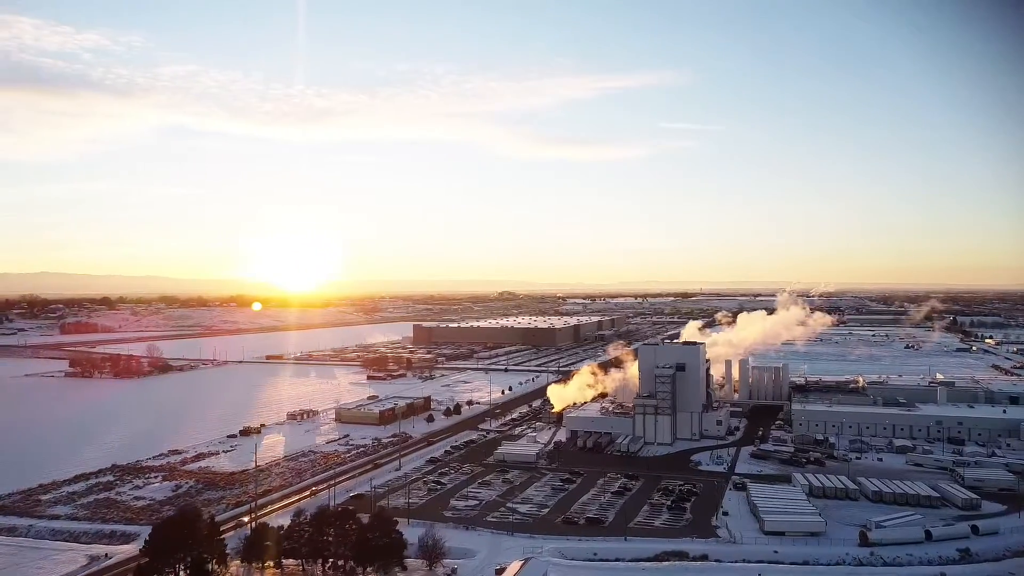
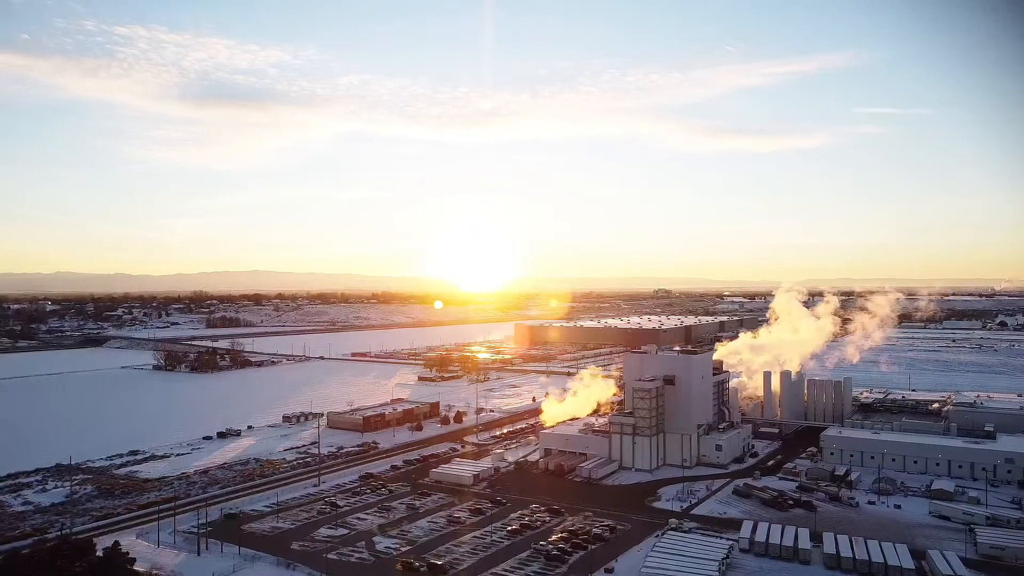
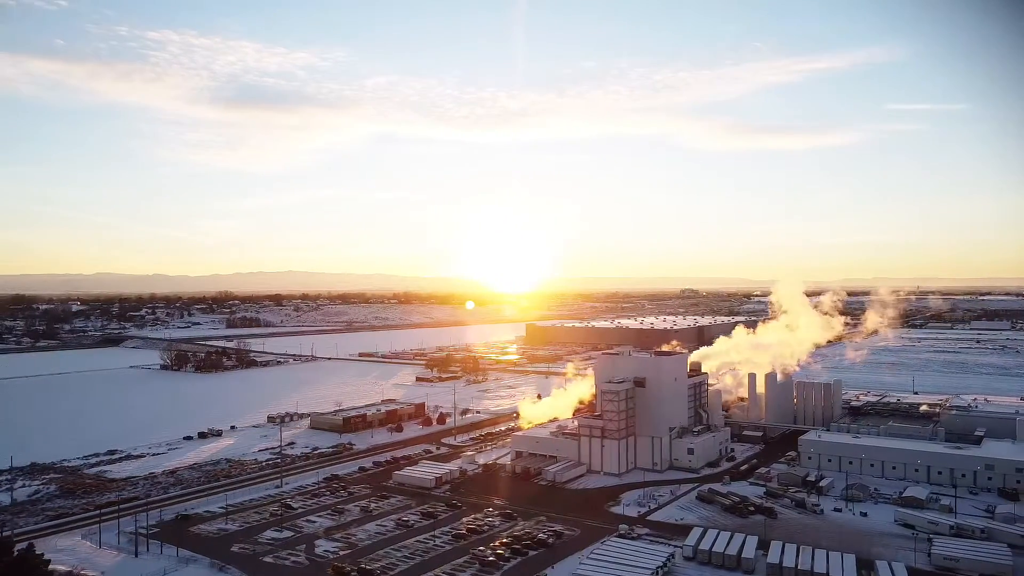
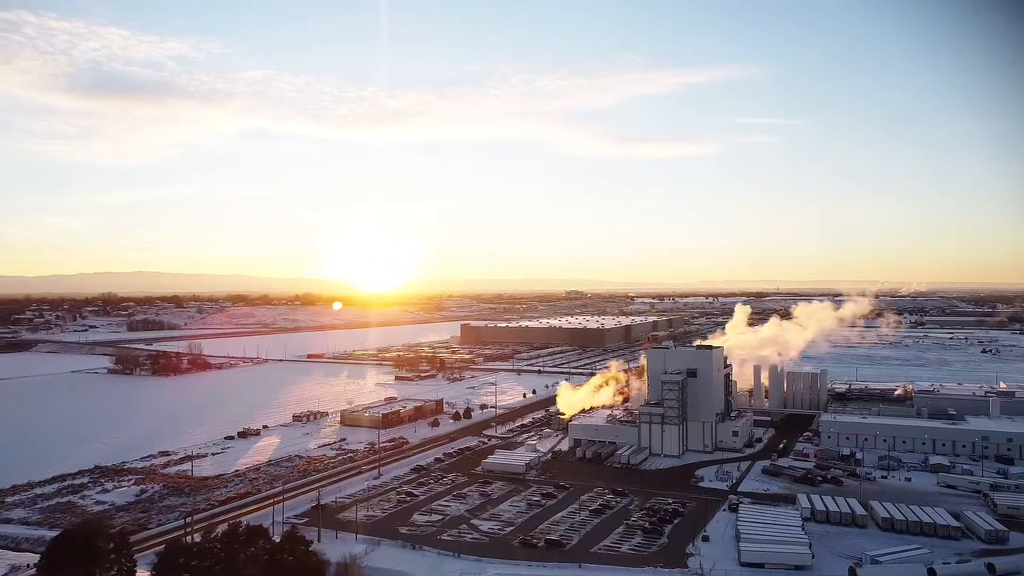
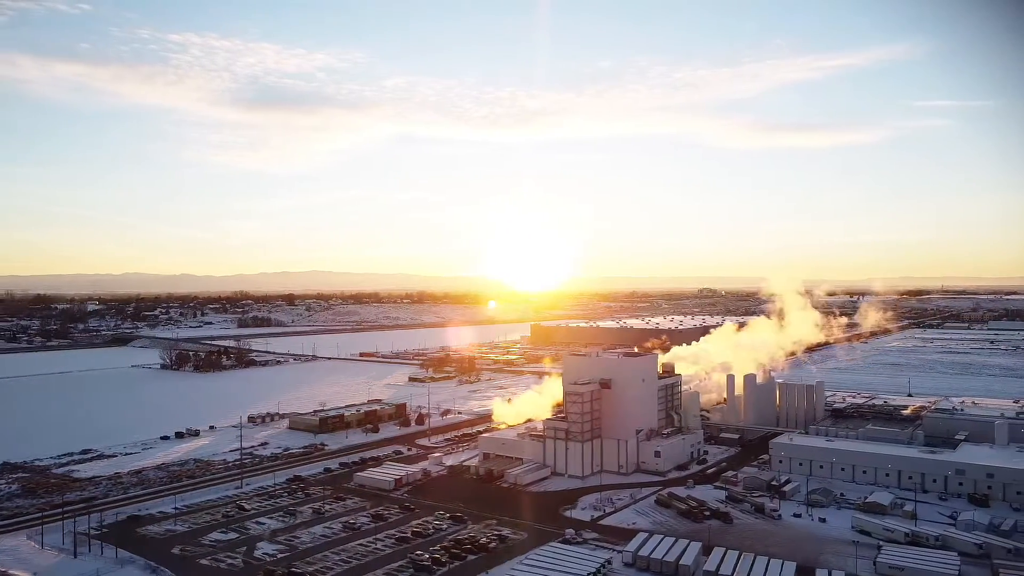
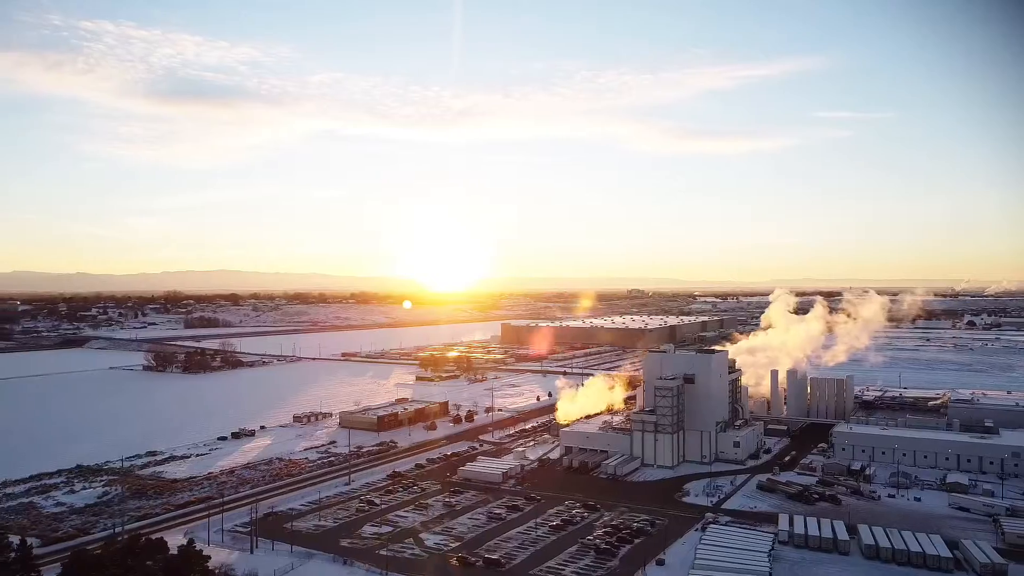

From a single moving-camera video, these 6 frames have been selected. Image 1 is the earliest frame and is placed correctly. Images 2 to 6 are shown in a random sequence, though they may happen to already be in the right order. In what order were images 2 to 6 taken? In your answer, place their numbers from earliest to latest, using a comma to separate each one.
4, 6, 2, 3, 5
